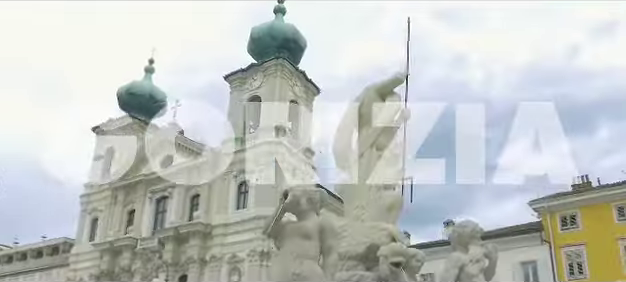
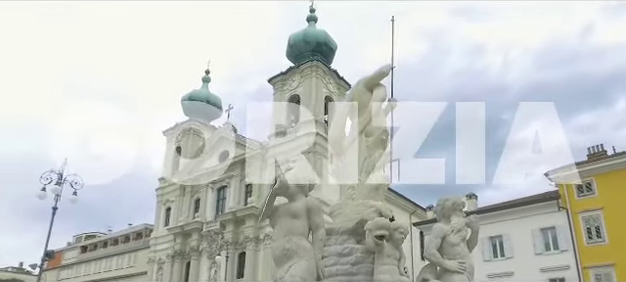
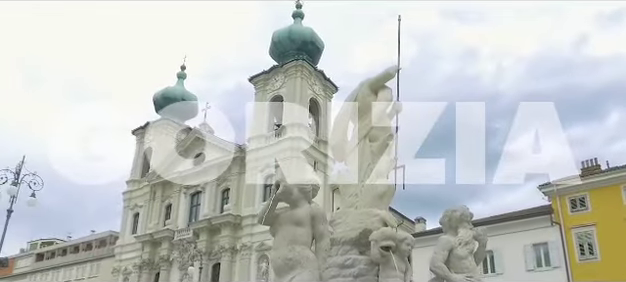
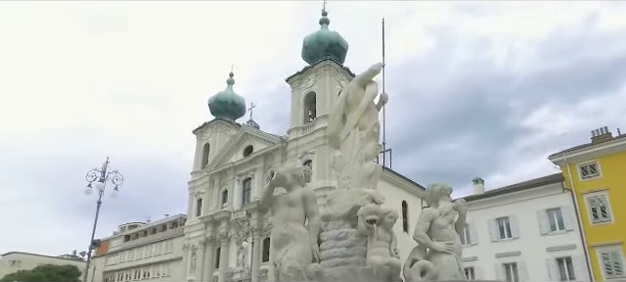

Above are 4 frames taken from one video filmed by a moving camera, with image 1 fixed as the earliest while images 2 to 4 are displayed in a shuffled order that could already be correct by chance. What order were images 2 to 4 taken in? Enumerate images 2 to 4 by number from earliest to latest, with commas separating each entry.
3, 2, 4
